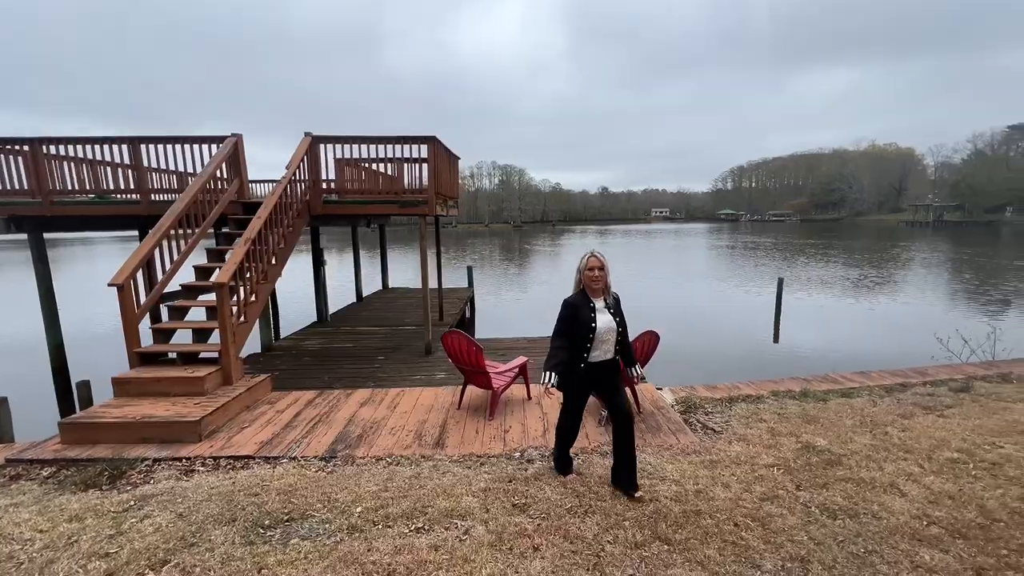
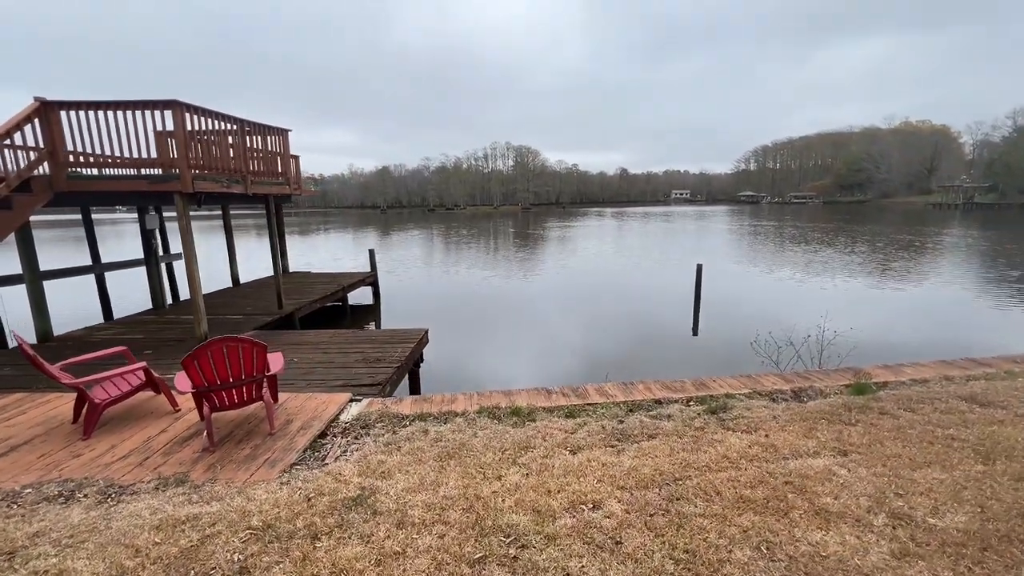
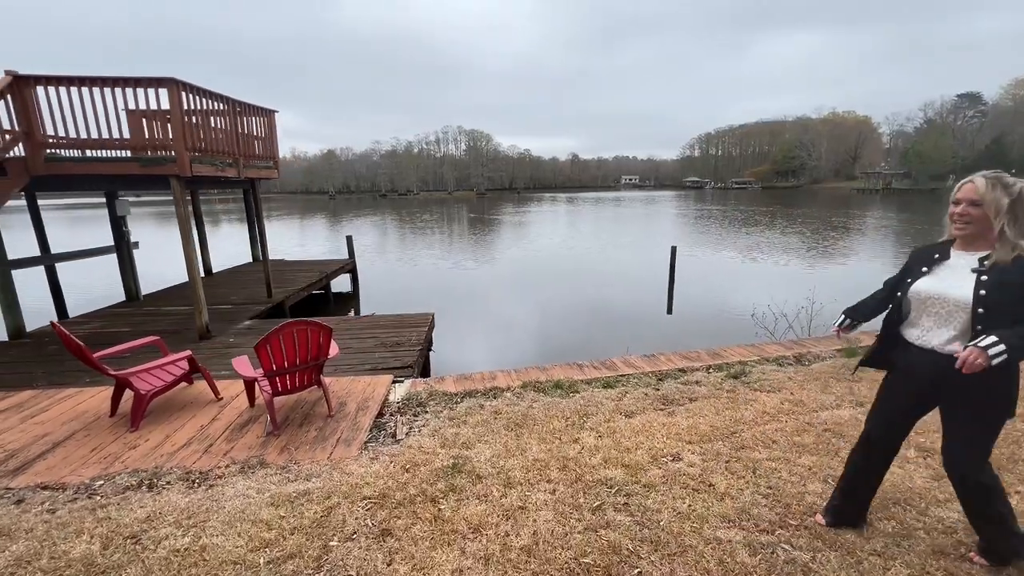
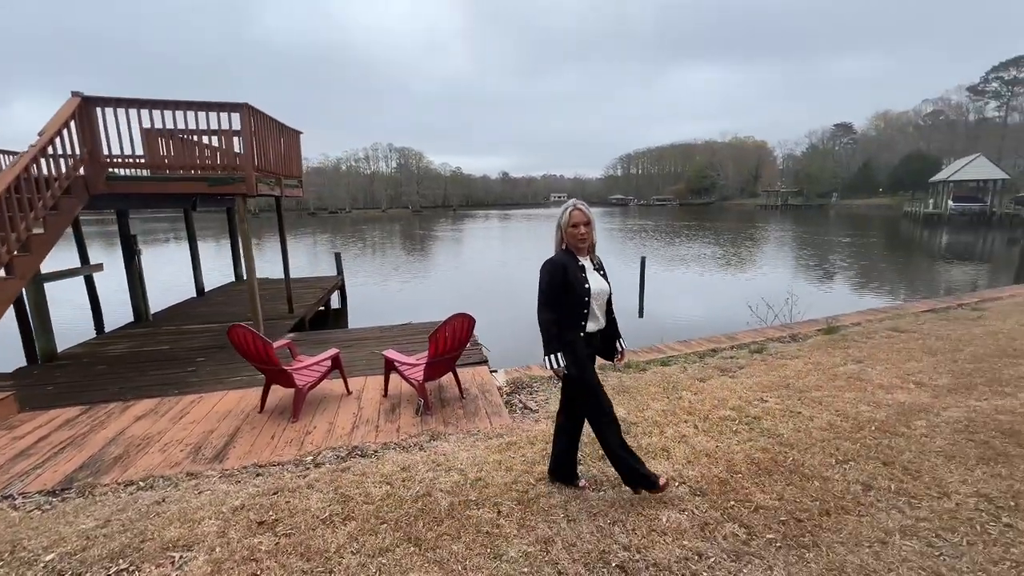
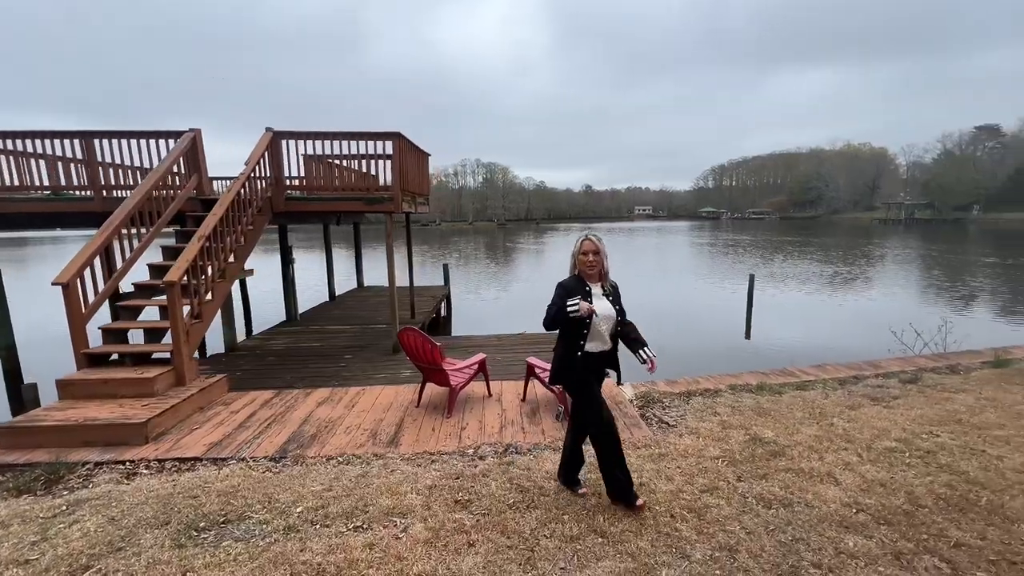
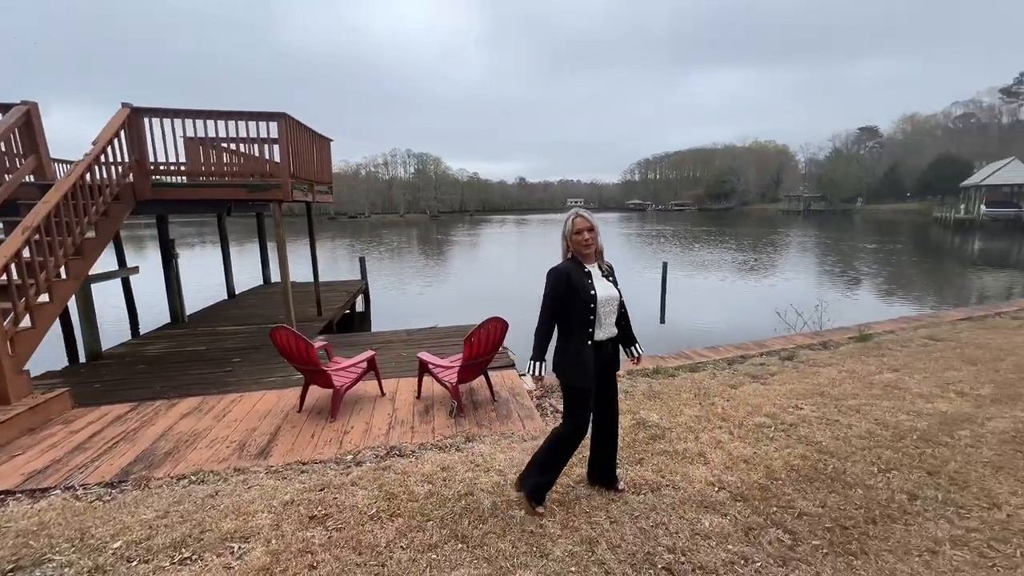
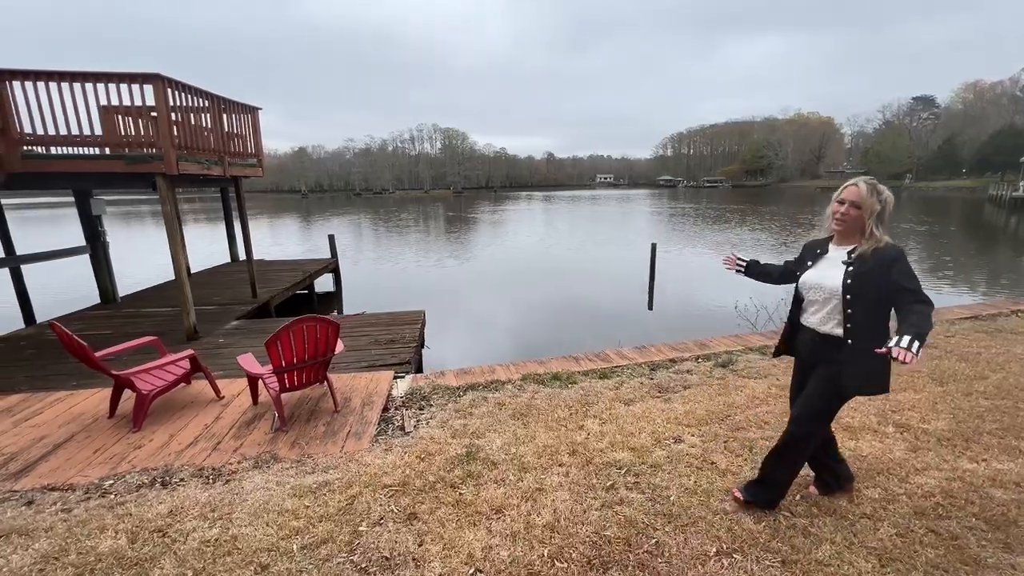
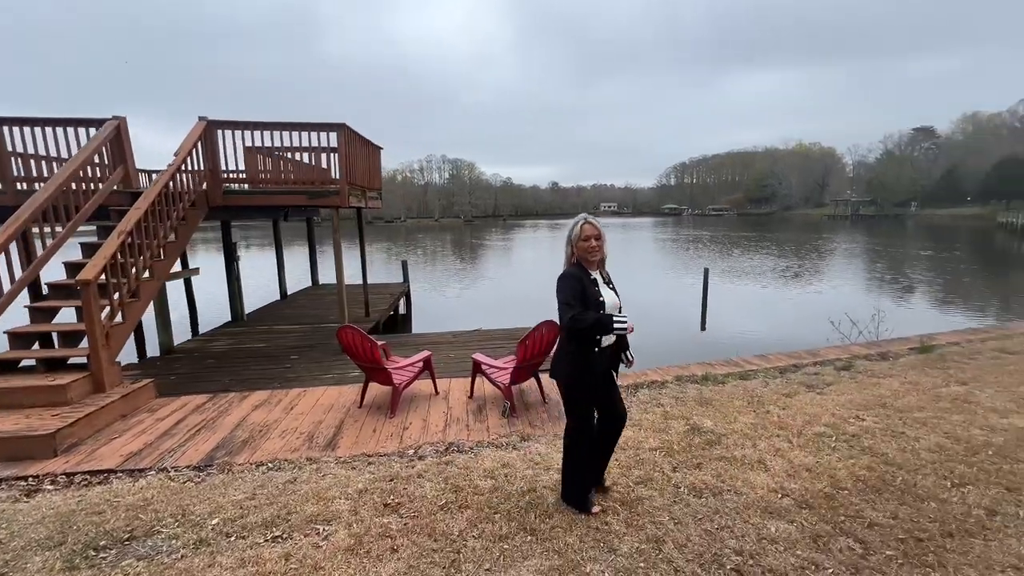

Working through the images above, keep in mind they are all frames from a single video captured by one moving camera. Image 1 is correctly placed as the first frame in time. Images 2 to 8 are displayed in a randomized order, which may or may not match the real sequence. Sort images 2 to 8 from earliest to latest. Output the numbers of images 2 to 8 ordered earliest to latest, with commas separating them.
5, 8, 6, 4, 7, 3, 2
